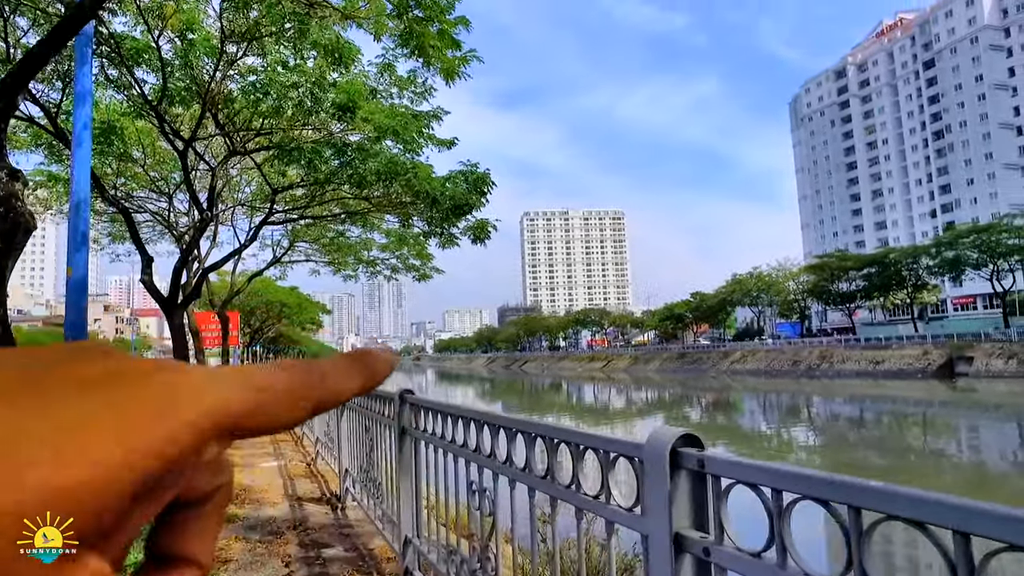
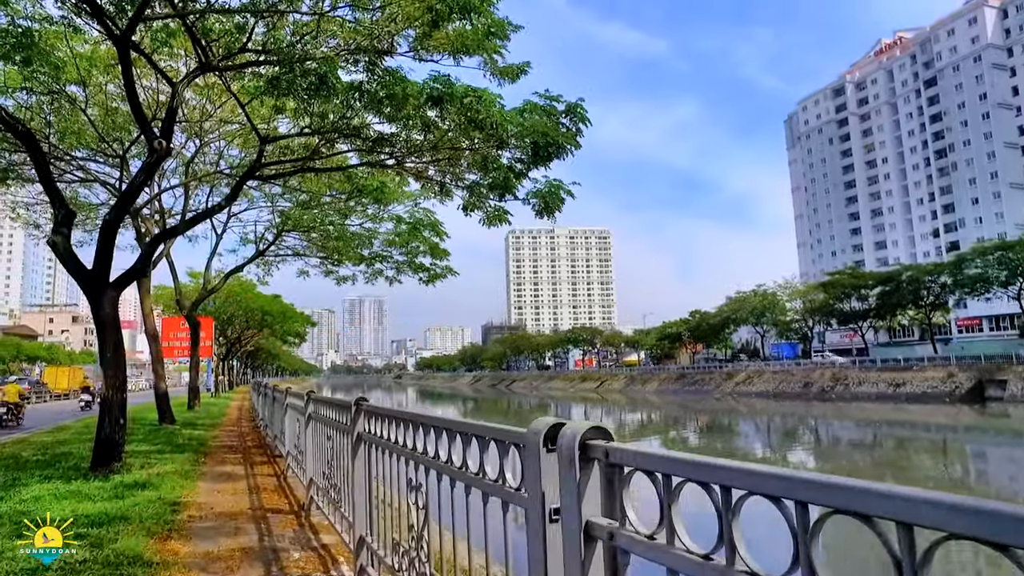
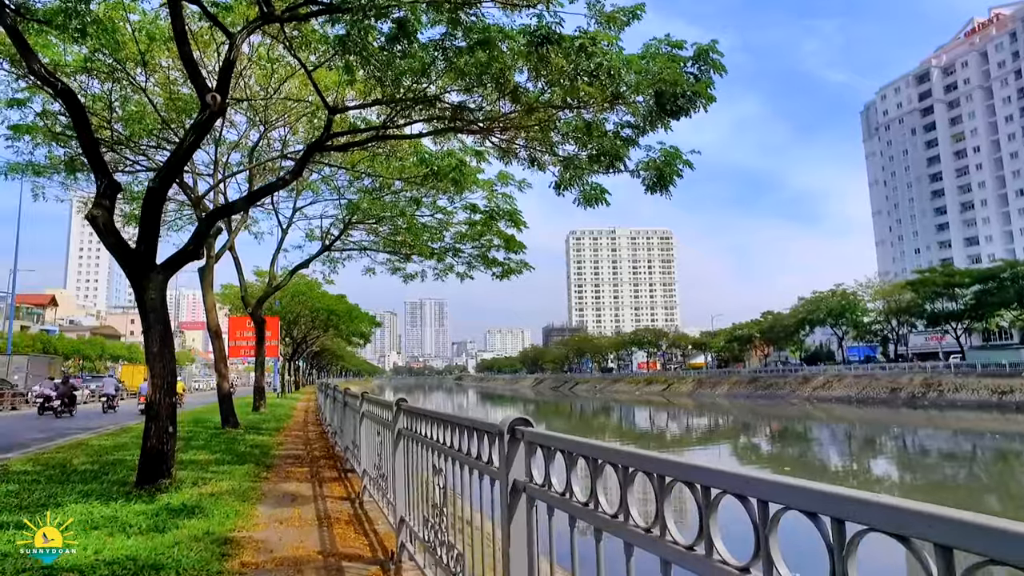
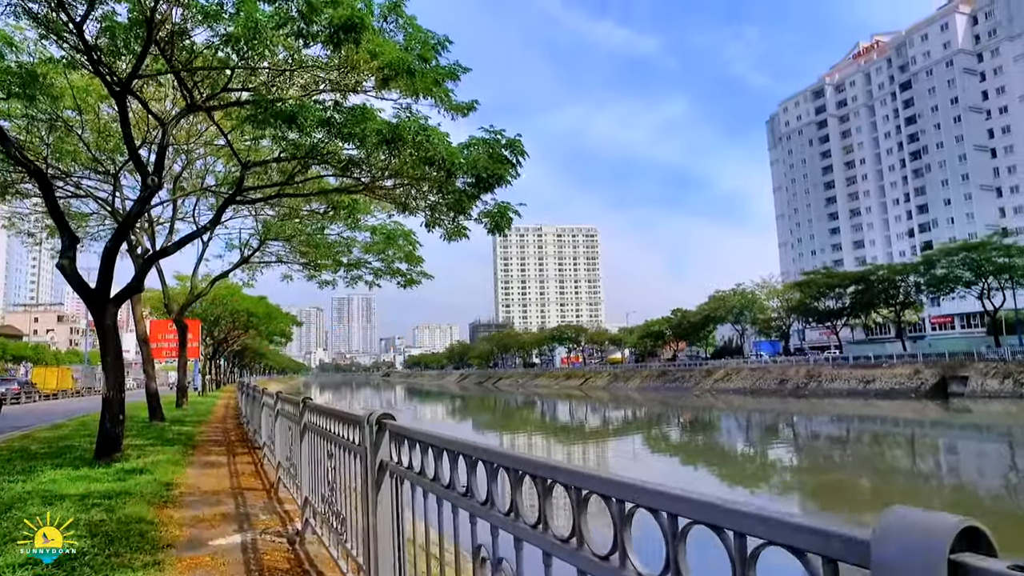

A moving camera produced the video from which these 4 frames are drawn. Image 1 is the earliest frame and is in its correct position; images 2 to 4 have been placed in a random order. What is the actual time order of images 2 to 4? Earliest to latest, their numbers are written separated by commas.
4, 2, 3
